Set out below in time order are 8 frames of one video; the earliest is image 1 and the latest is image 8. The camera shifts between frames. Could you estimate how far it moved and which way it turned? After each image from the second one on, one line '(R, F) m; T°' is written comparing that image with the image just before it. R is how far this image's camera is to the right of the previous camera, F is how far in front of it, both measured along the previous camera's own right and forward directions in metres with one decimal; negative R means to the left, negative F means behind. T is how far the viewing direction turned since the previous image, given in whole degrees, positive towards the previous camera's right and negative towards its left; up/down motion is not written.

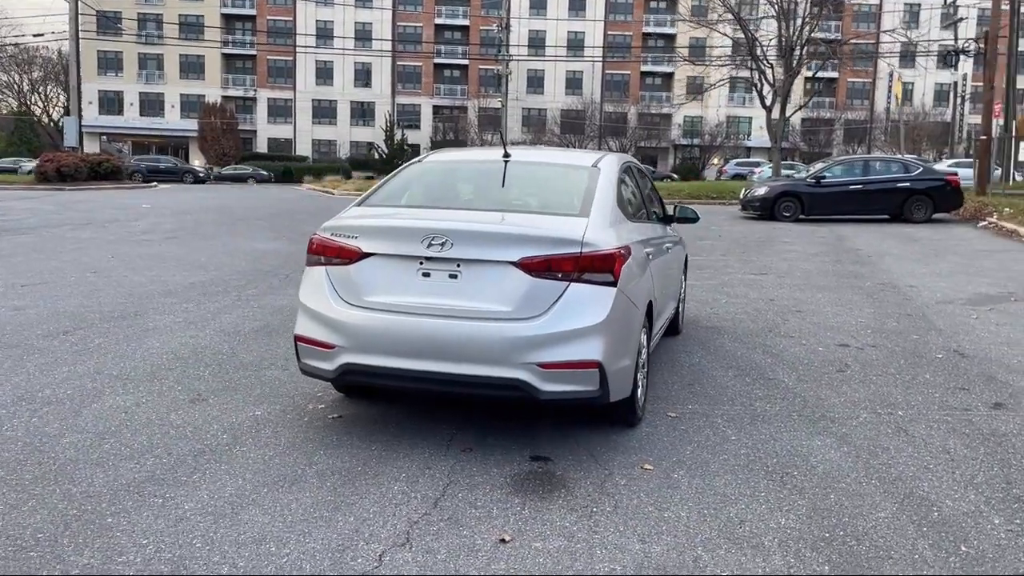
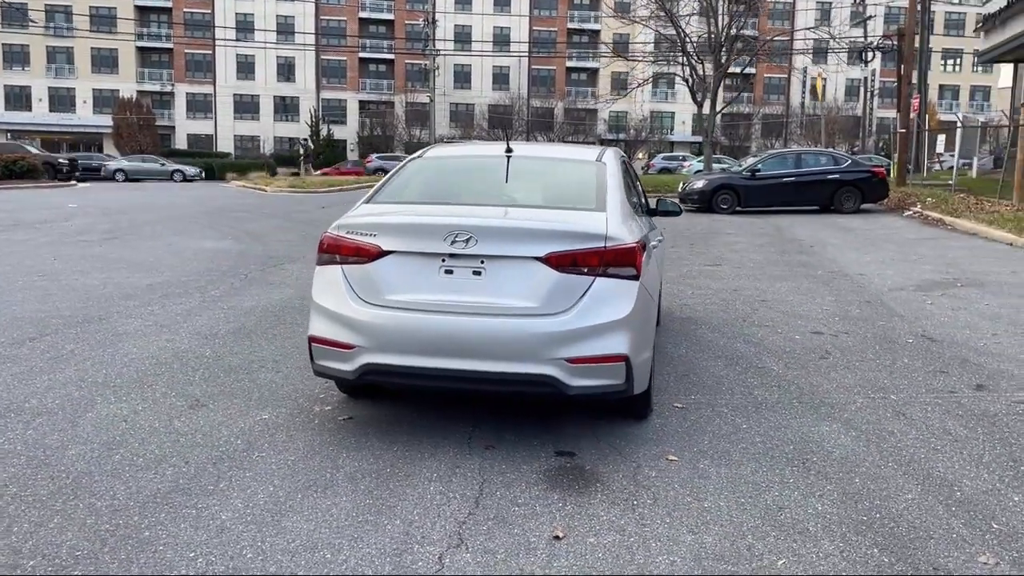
(-0.5, 0.0) m; +5°
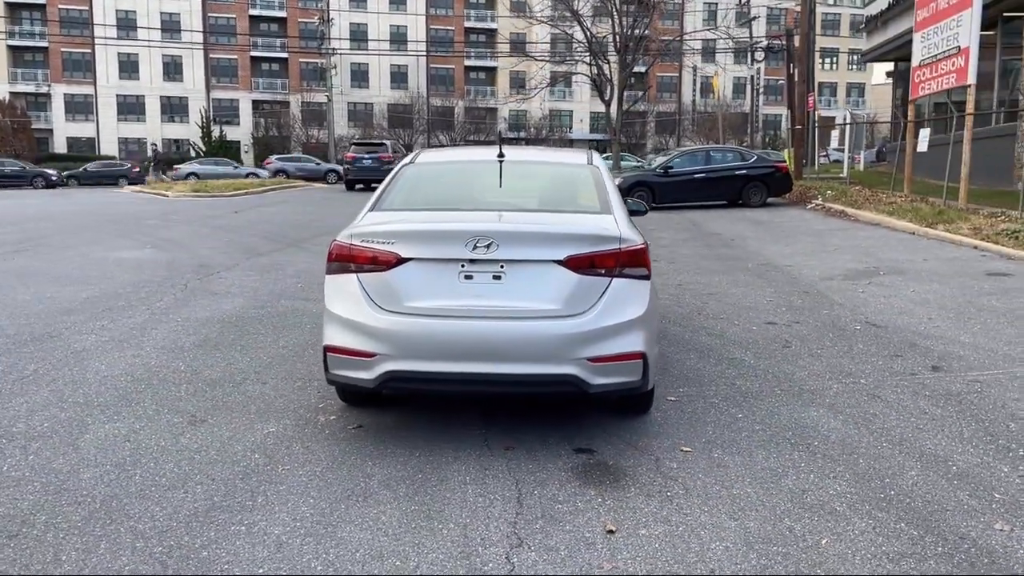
(-0.6, -0.1) m; +7°
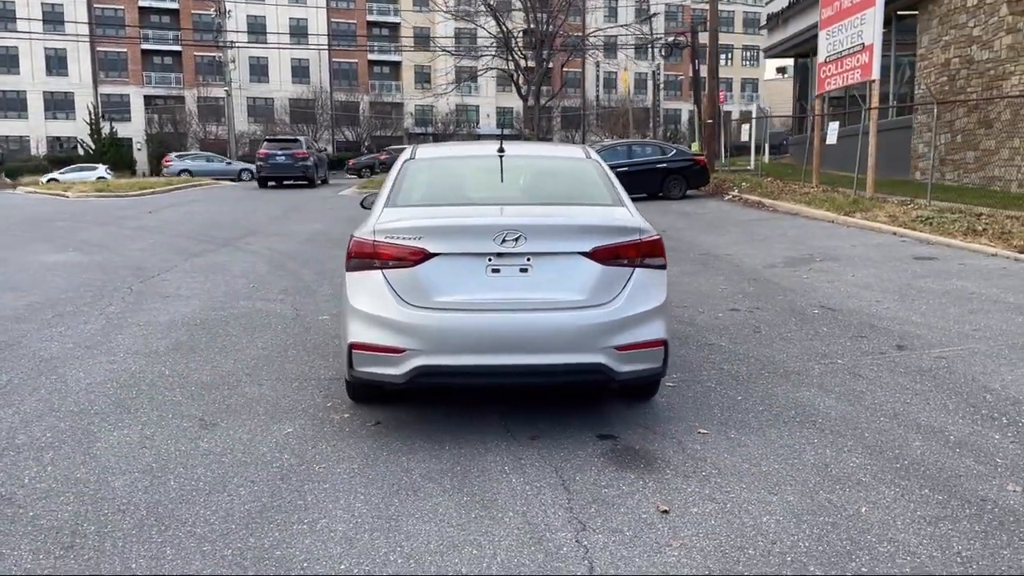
(-0.6, 0.0) m; +6°
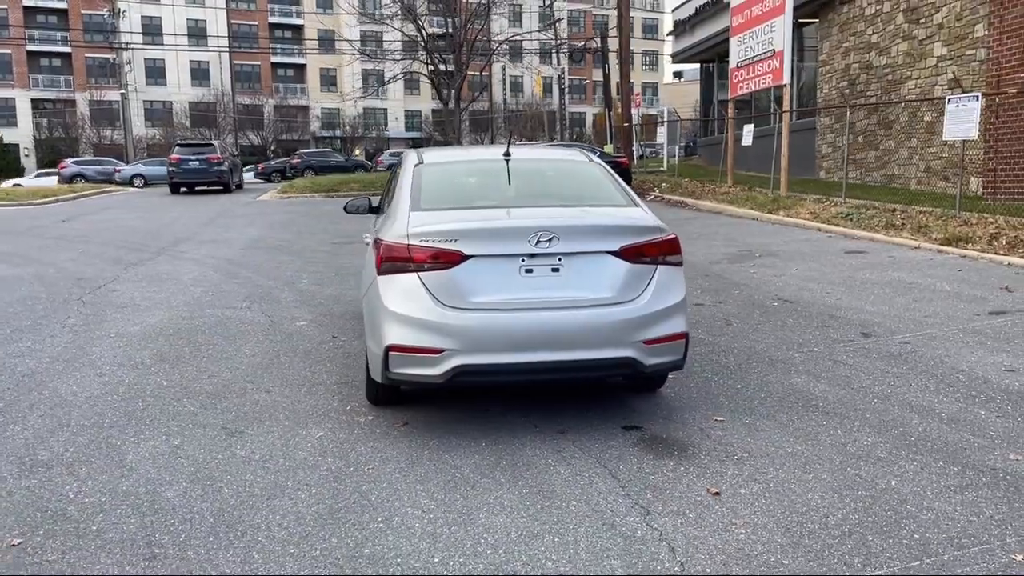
(-0.6, -0.1) m; +6°
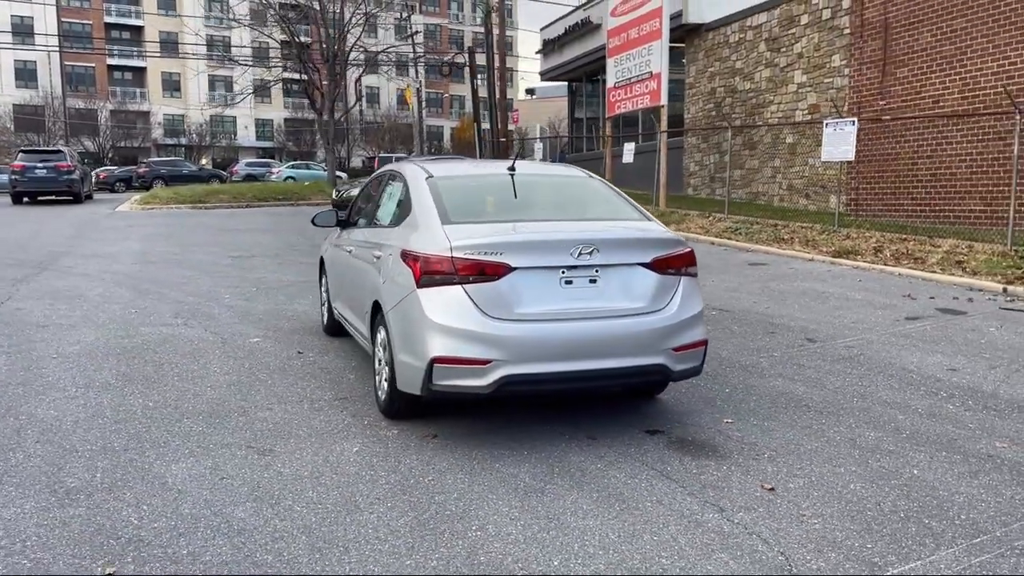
(-1.0, 0.0) m; +10°
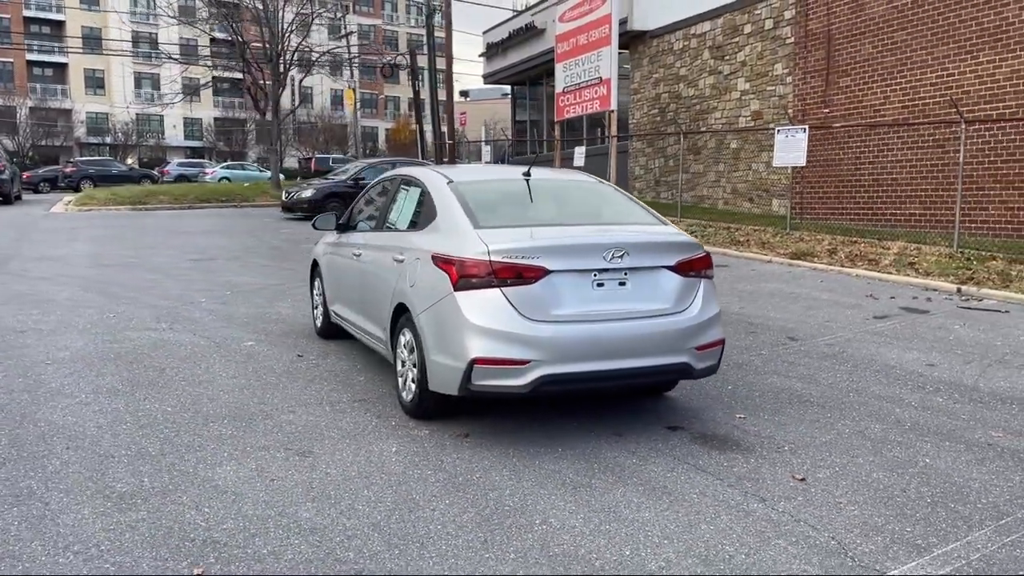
(-0.5, -0.1) m; +4°
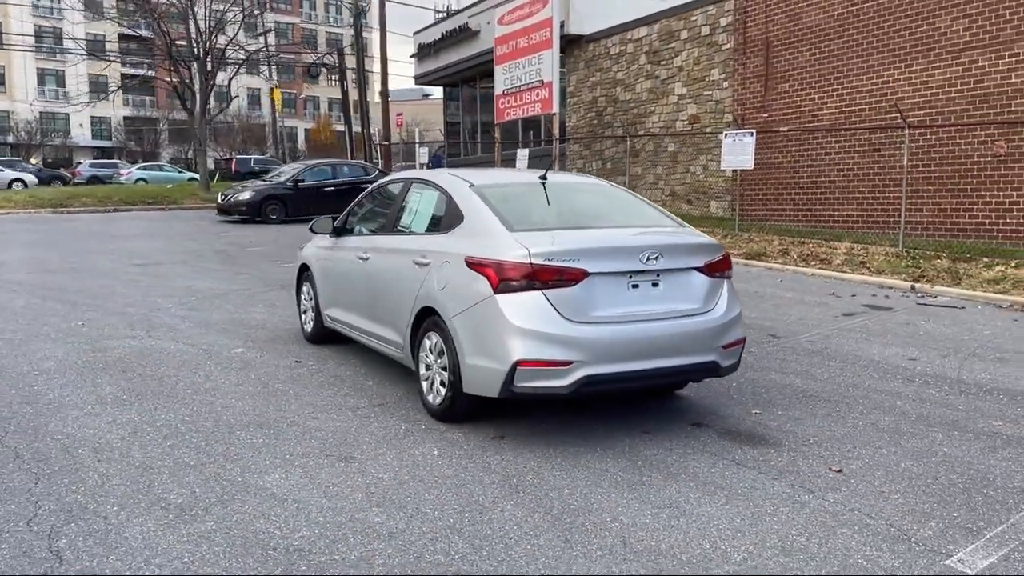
(-0.6, 0.0) m; +5°
